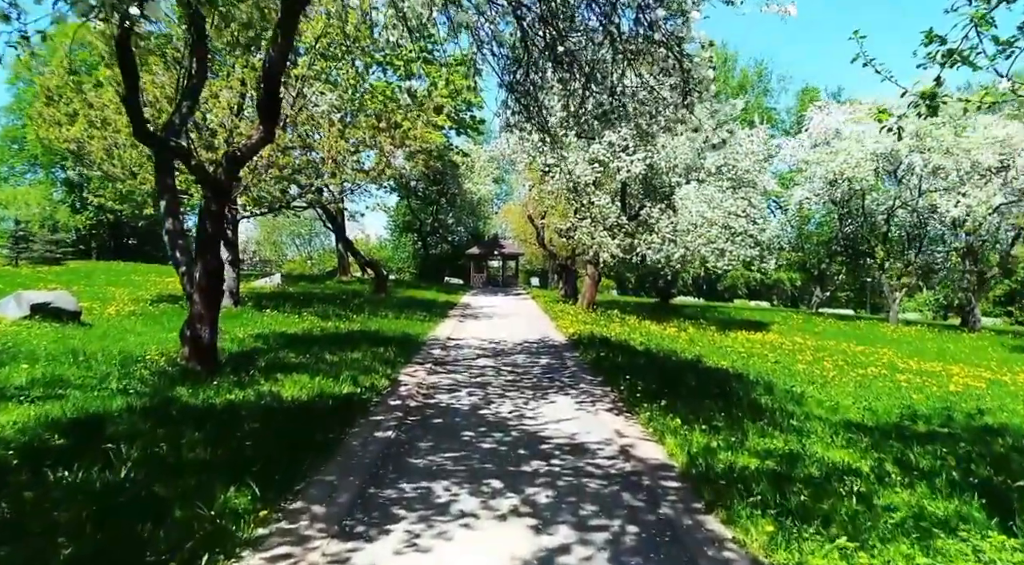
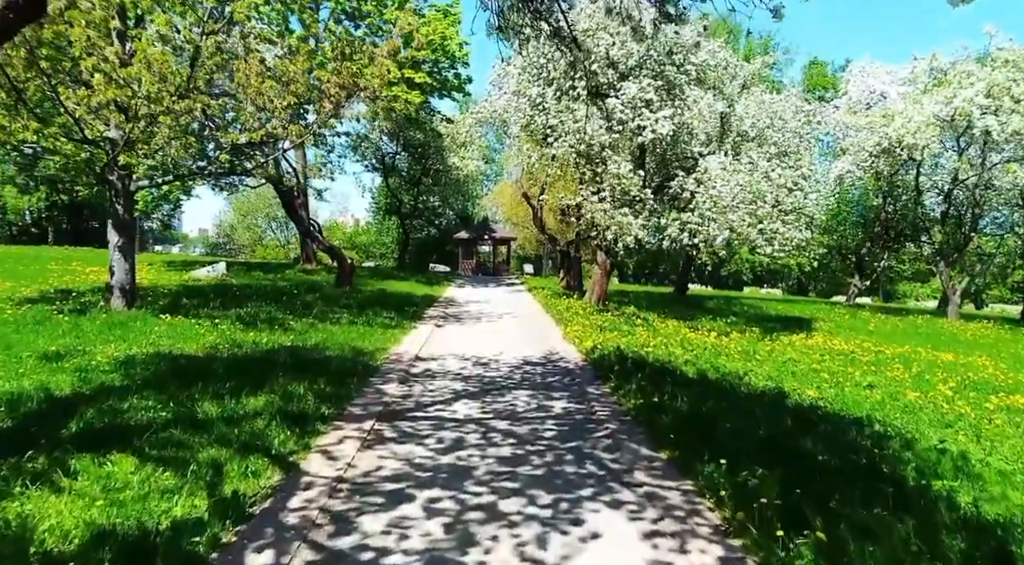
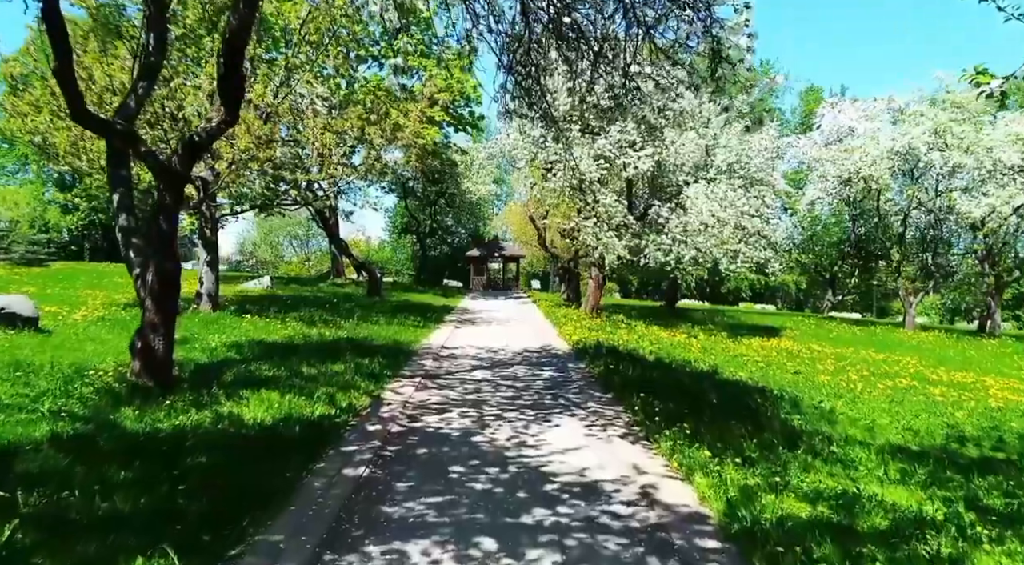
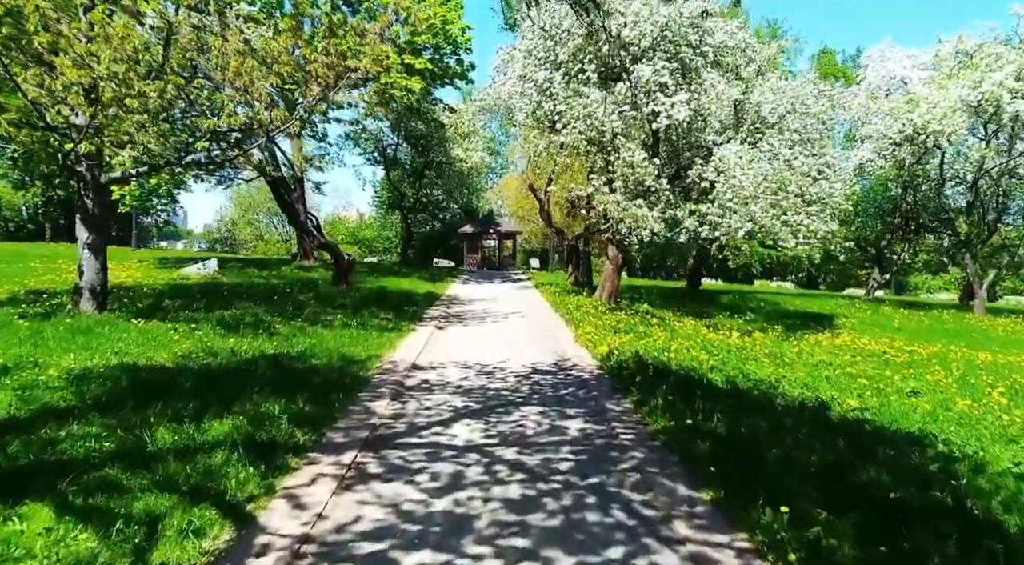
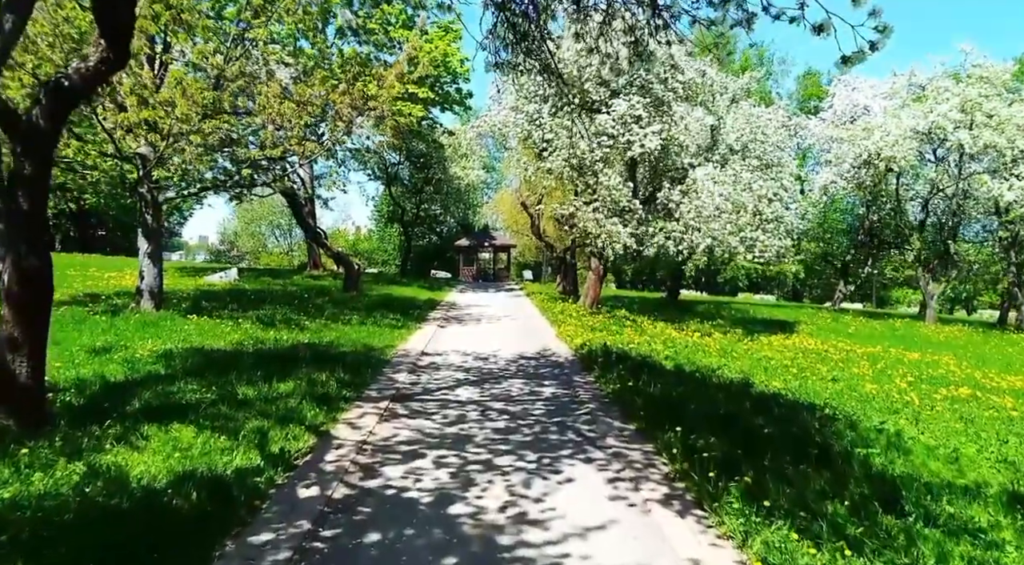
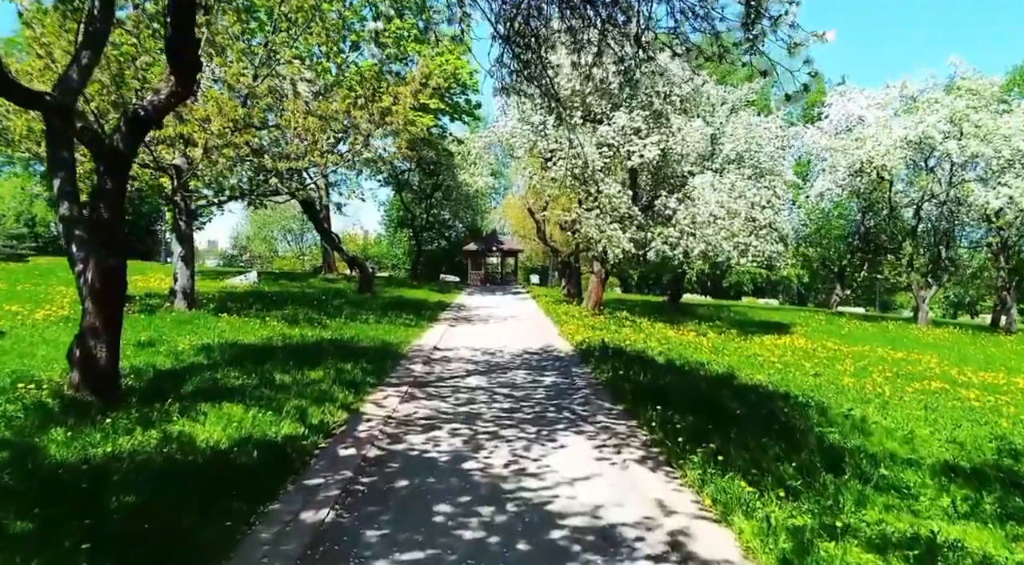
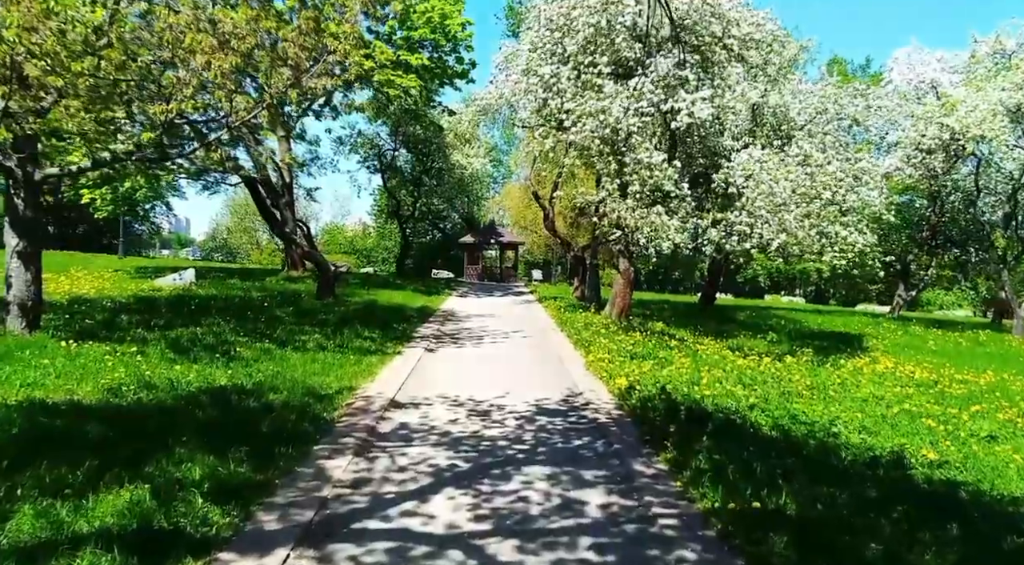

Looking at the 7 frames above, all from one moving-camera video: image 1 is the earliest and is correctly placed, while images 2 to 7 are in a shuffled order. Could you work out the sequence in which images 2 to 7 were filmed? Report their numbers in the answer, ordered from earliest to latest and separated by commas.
3, 6, 5, 2, 4, 7
